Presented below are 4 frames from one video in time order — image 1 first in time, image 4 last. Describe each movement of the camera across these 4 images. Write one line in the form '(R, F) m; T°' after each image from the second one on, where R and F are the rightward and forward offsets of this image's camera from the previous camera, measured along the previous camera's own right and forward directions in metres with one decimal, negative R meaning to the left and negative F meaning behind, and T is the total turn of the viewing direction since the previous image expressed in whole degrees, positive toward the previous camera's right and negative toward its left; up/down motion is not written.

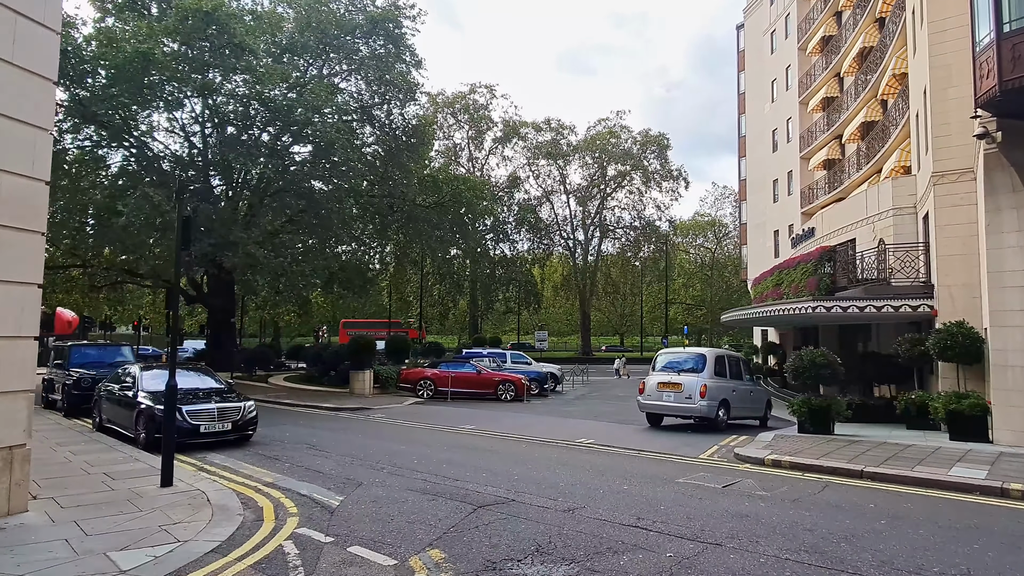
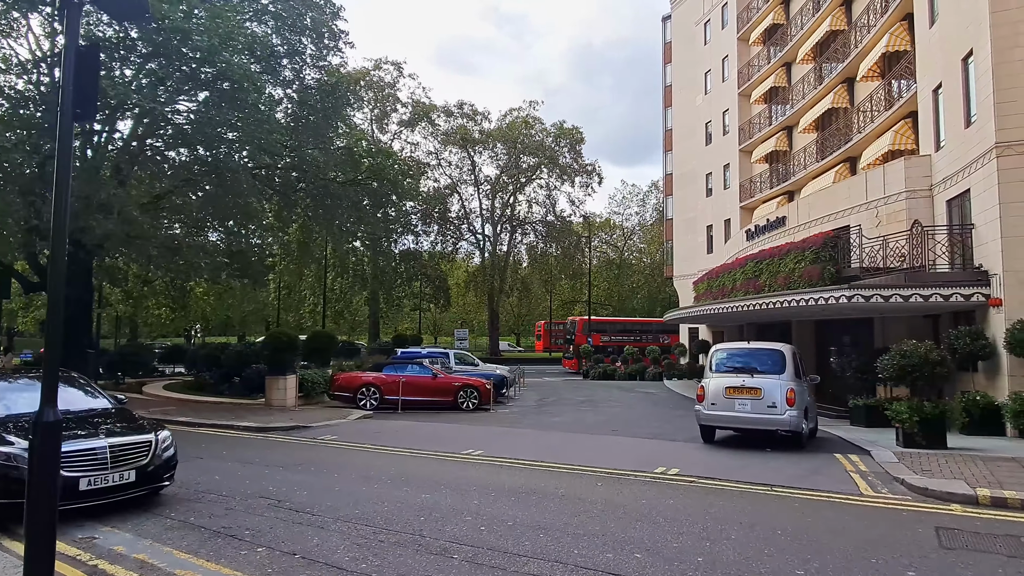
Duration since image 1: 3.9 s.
(-2.4, +3.9) m; +11°
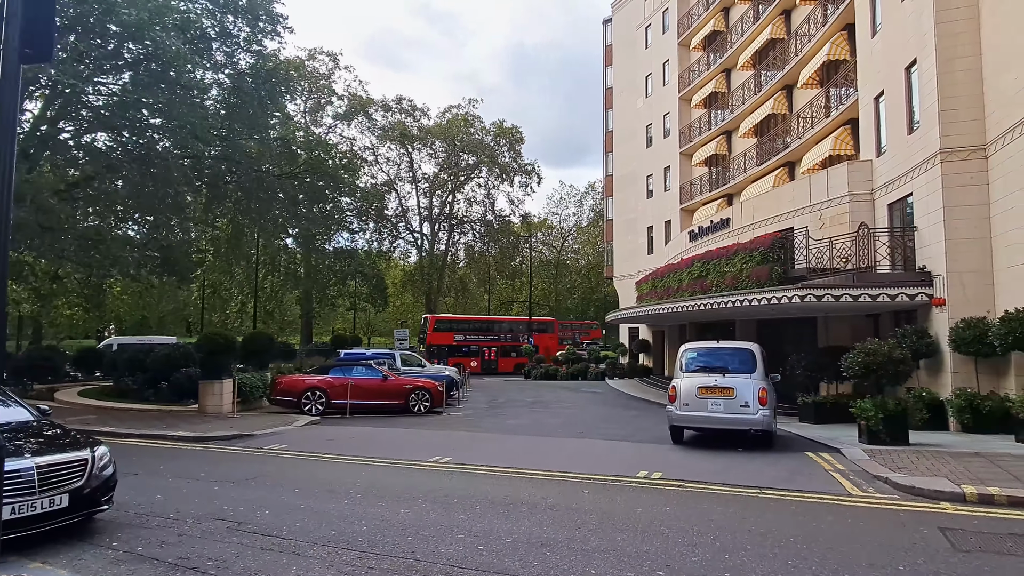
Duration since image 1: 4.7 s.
(-0.6, +0.5) m; +6°
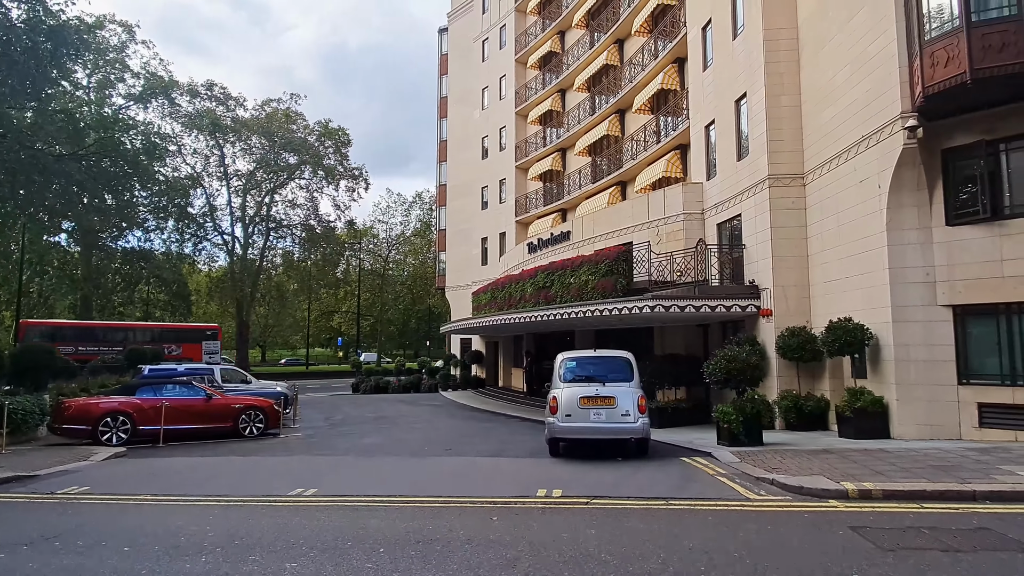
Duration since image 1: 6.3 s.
(-0.9, +0.9) m; +17°
